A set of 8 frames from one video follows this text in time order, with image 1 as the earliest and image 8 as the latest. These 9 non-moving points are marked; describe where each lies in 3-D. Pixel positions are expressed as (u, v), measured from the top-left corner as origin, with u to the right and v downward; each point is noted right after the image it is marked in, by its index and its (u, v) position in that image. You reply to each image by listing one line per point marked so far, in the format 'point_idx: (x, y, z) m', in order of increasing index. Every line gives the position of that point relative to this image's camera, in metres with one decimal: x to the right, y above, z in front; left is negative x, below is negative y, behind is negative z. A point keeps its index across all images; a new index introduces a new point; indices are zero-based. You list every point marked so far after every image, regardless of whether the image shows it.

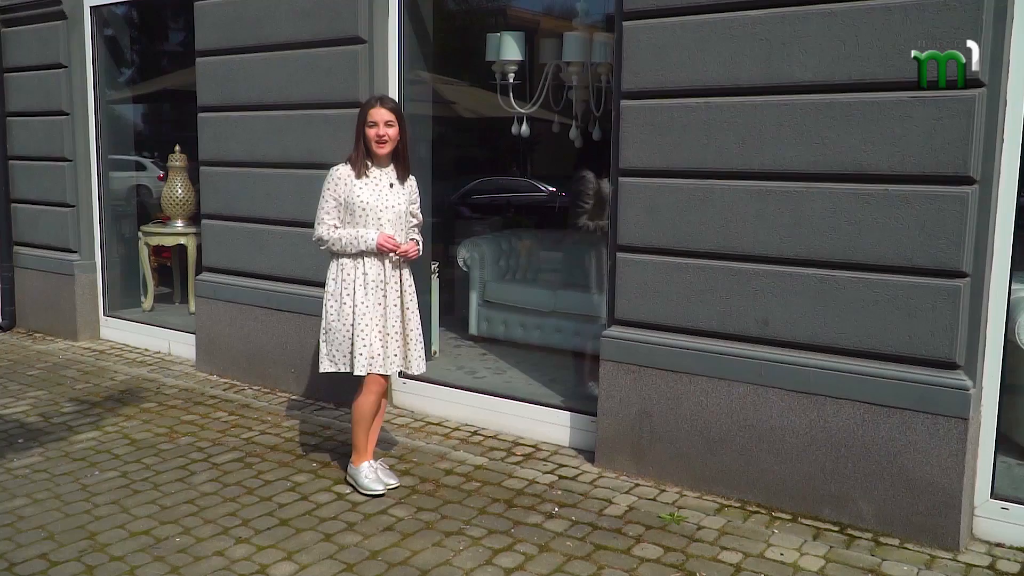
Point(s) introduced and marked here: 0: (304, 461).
0: (-1.0, -0.9, +4.7) m
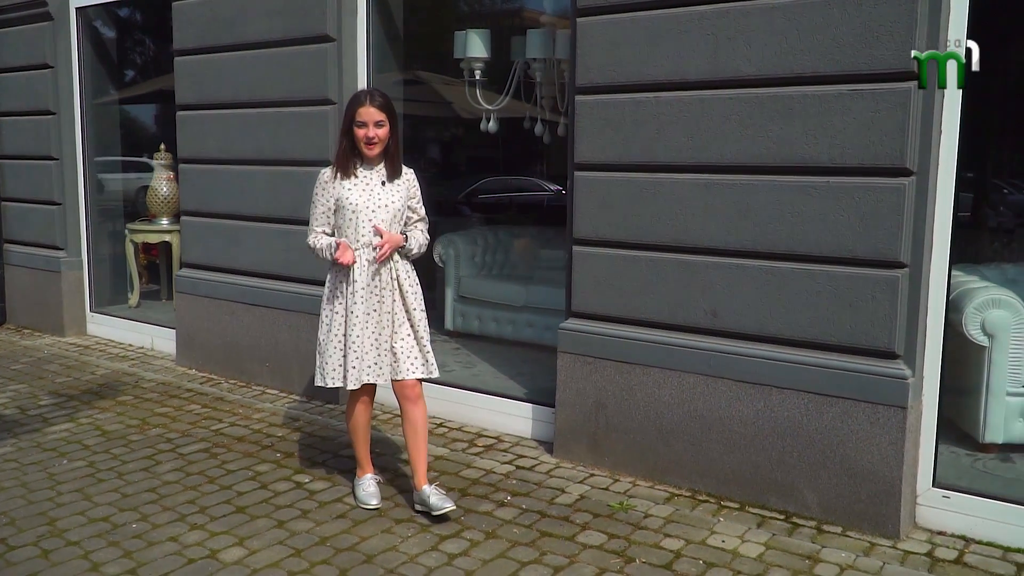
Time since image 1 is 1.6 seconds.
0: (-1.2, -0.8, +4.8) m
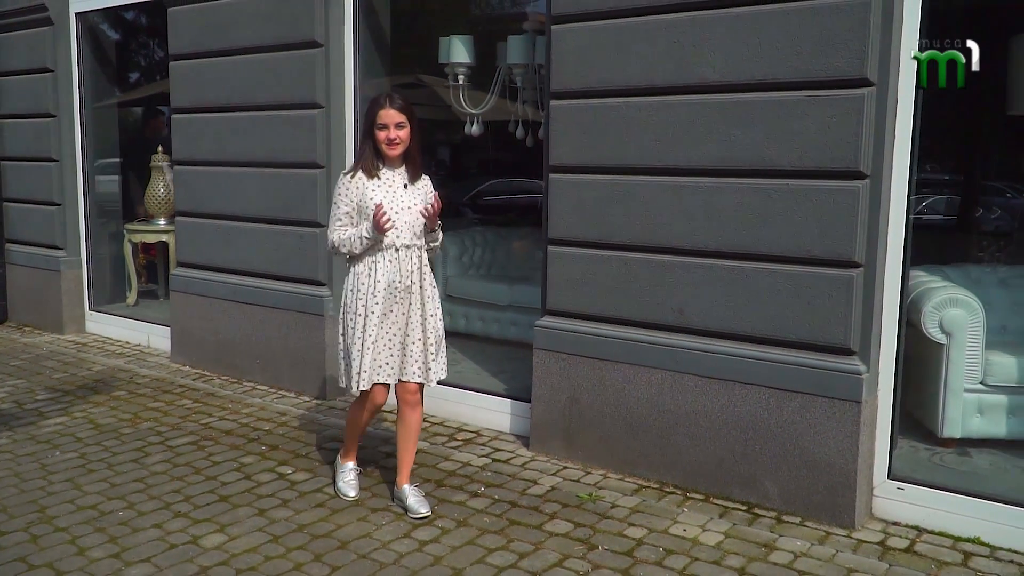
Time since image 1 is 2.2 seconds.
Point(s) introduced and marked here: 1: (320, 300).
0: (-1.4, -0.8, +4.9) m
1: (-1.2, -0.1, +5.6) m
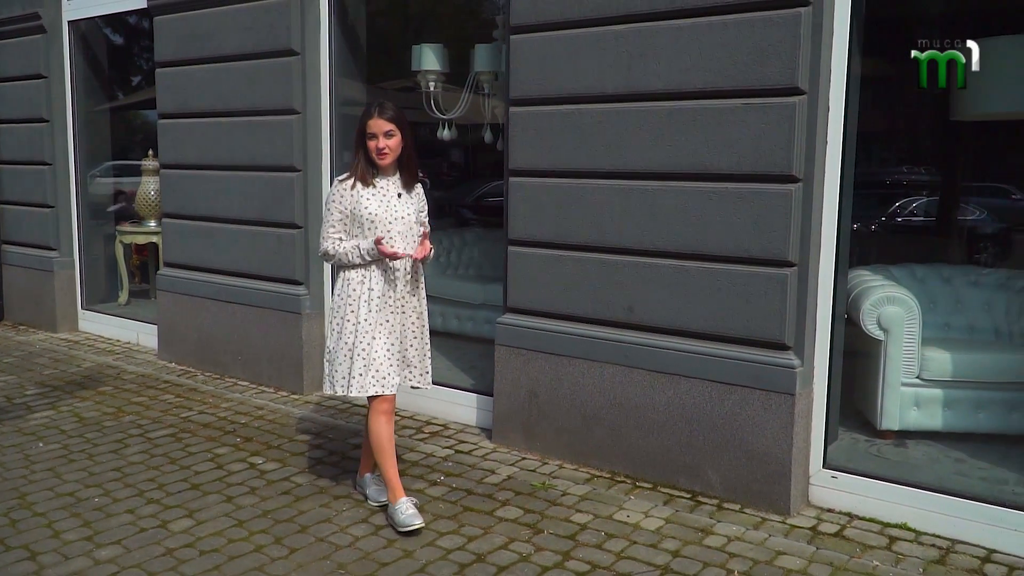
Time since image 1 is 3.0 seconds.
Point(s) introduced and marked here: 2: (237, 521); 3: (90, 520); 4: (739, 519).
0: (-1.5, -0.8, +5.1) m
1: (-1.3, -0.1, +5.8) m
2: (-1.2, -1.0, +4.0) m
3: (-1.8, -1.0, +4.0) m
4: (+1.0, -1.0, +3.9) m
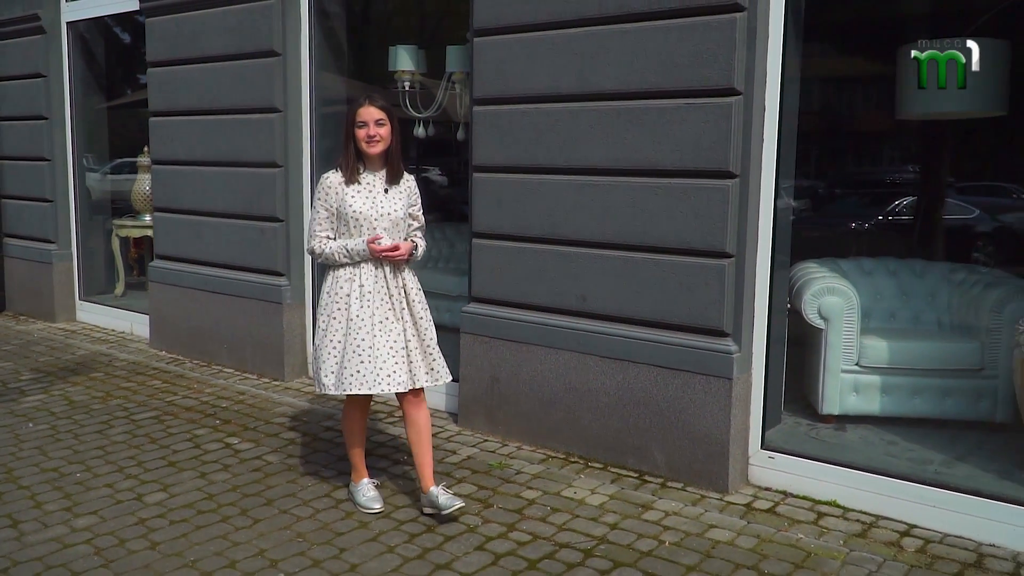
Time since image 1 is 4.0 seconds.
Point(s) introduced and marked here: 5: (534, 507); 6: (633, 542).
0: (-1.7, -0.8, +5.4) m
1: (-1.5, 0.0, +6.1) m
2: (-1.4, -0.9, +4.3) m
3: (-2.0, -0.9, +4.3) m
4: (+0.7, -0.9, +4.2) m
5: (+0.1, -1.0, +4.1) m
6: (+0.5, -1.0, +3.7) m
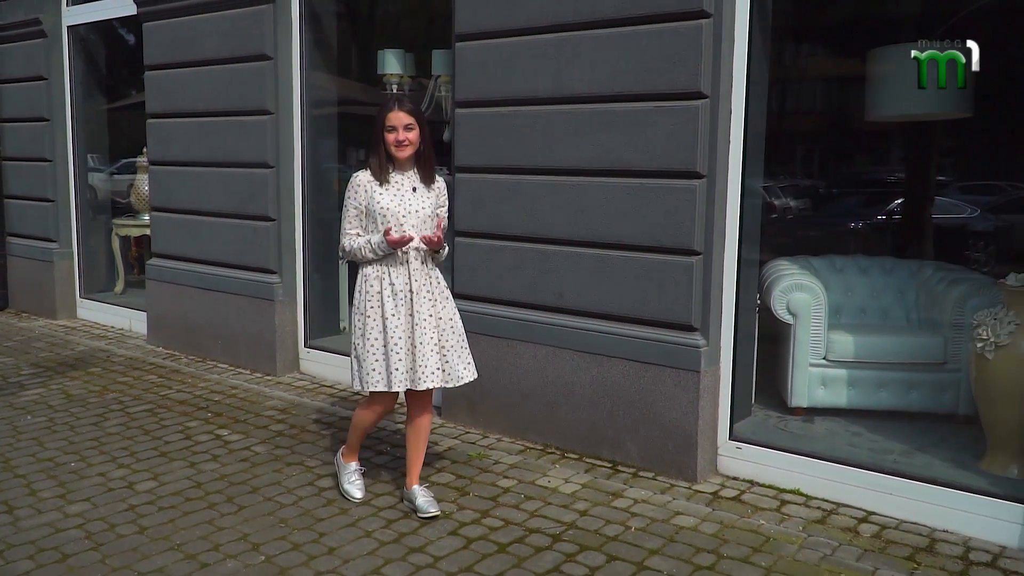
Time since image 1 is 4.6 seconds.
0: (-1.8, -0.7, +5.6) m
1: (-1.6, 0.0, +6.3) m
2: (-1.5, -0.9, +4.4) m
3: (-2.1, -0.9, +4.5) m
4: (+0.6, -0.9, +4.3) m
5: (0.0, -0.9, +4.2) m
6: (+0.4, -1.0, +3.9) m
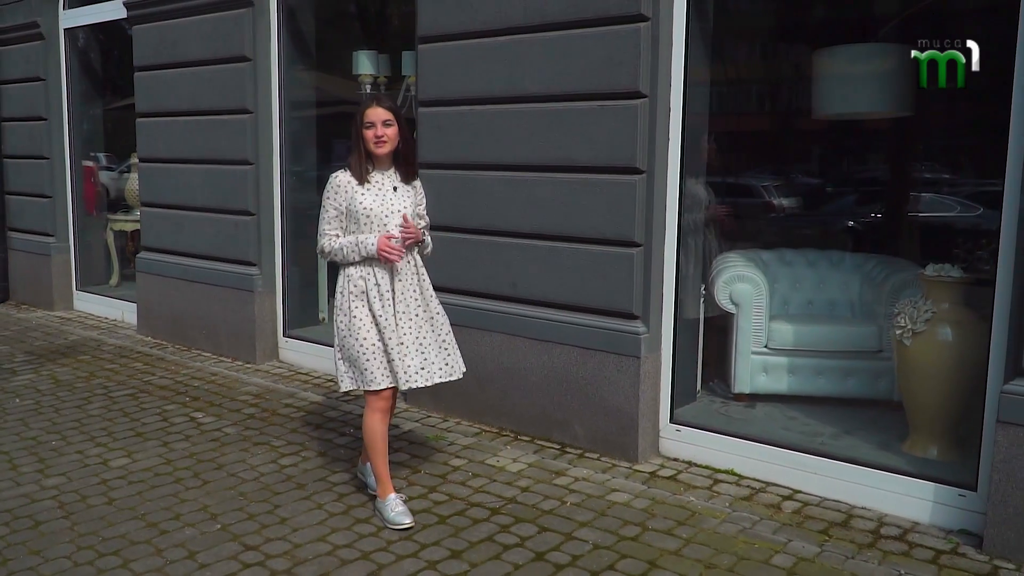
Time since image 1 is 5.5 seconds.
0: (-2.1, -0.7, +5.8) m
1: (-1.8, +0.1, +6.5) m
2: (-1.7, -0.9, +4.7) m
3: (-2.4, -0.9, +4.7) m
4: (+0.4, -0.9, +4.6) m
5: (-0.3, -0.9, +4.5) m
6: (+0.1, -0.9, +4.1) m
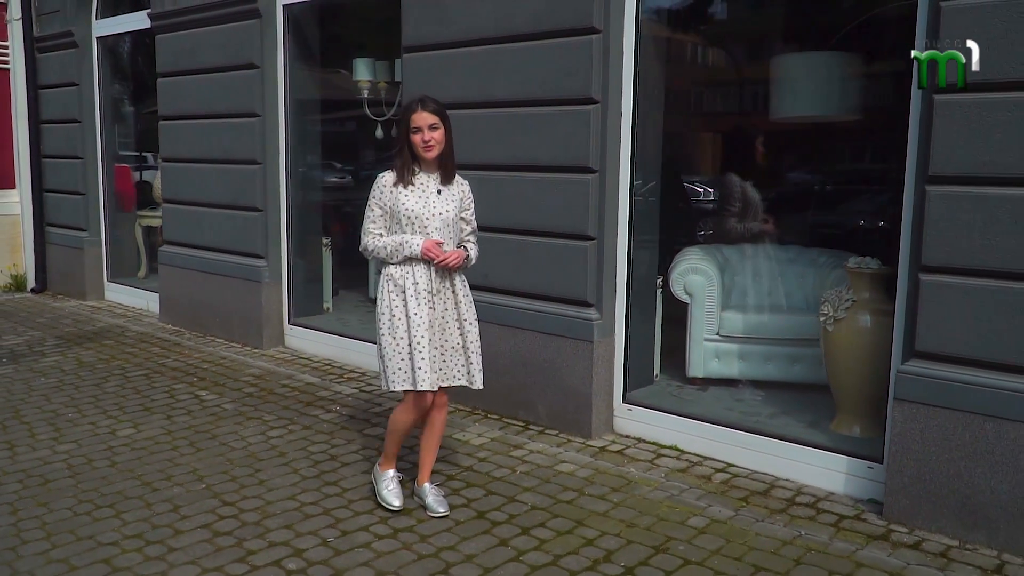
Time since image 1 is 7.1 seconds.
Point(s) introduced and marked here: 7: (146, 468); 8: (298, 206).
0: (-2.2, -0.6, +6.4) m
1: (-1.9, +0.1, +7.0) m
2: (-1.9, -0.8, +5.2) m
3: (-2.6, -0.8, +5.3) m
4: (+0.2, -0.8, +5.0) m
5: (-0.5, -0.8, +4.9) m
6: (-0.1, -0.9, +4.5) m
7: (-1.8, -0.9, +4.7) m
8: (-1.6, +0.6, +7.1) m
